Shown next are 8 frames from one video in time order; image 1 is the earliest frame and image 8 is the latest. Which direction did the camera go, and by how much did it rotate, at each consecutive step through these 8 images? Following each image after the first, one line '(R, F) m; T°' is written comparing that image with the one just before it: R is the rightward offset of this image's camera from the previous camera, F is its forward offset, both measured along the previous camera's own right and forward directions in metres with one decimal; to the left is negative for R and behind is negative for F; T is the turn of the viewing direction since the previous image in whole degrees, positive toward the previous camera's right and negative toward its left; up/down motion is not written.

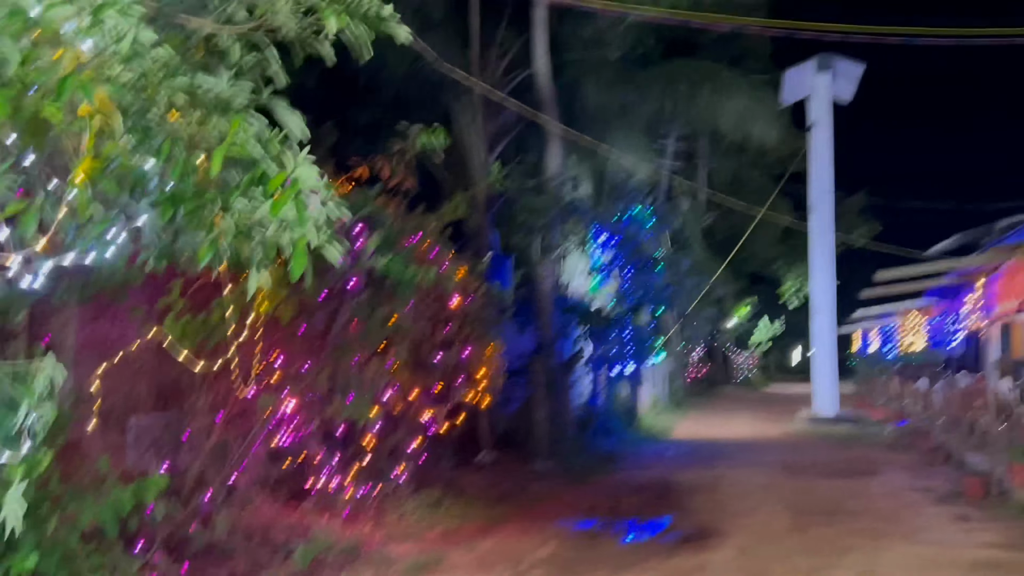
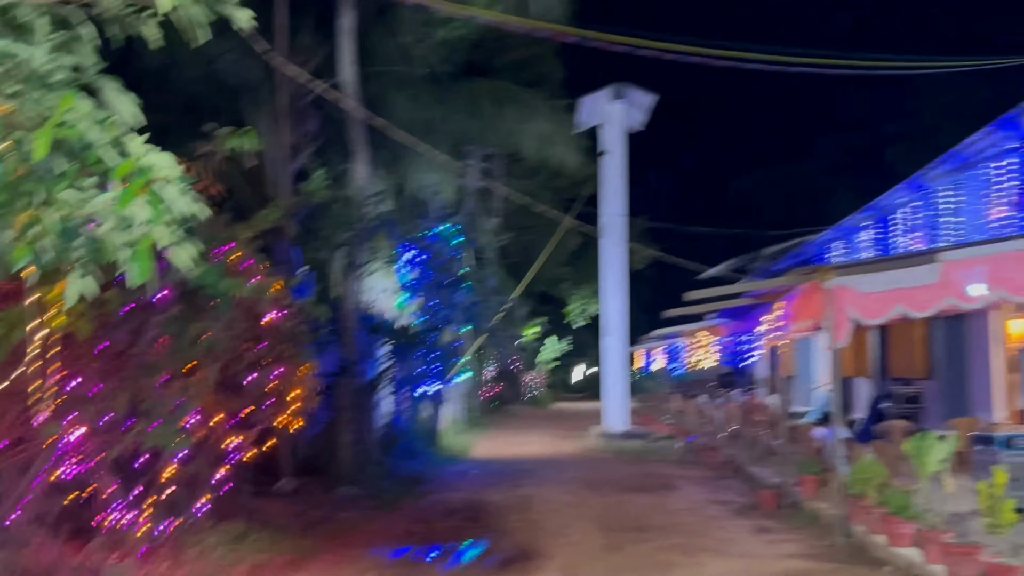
(-0.2, +0.3) m; +12°
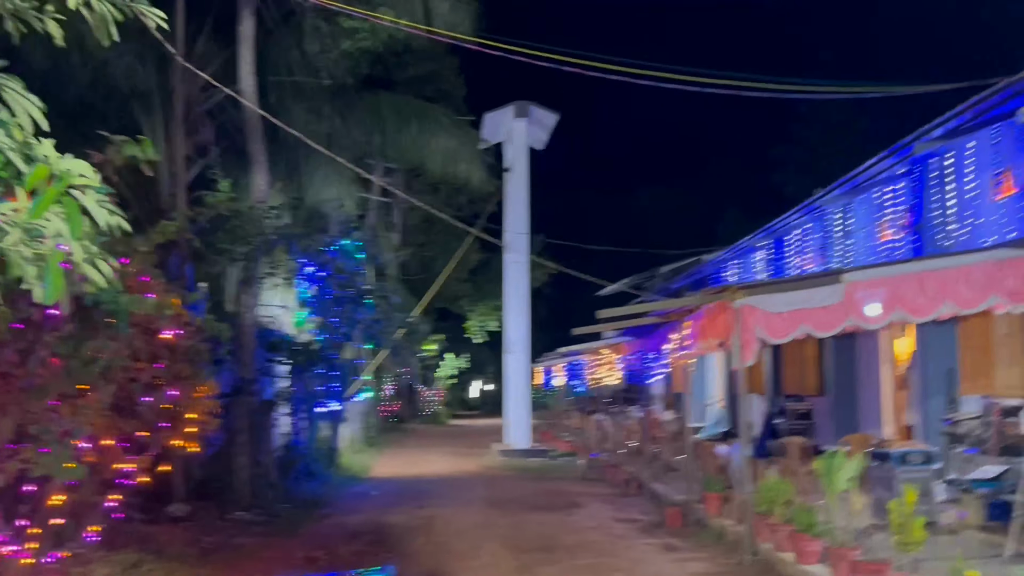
(-0.6, -0.2) m; -2°
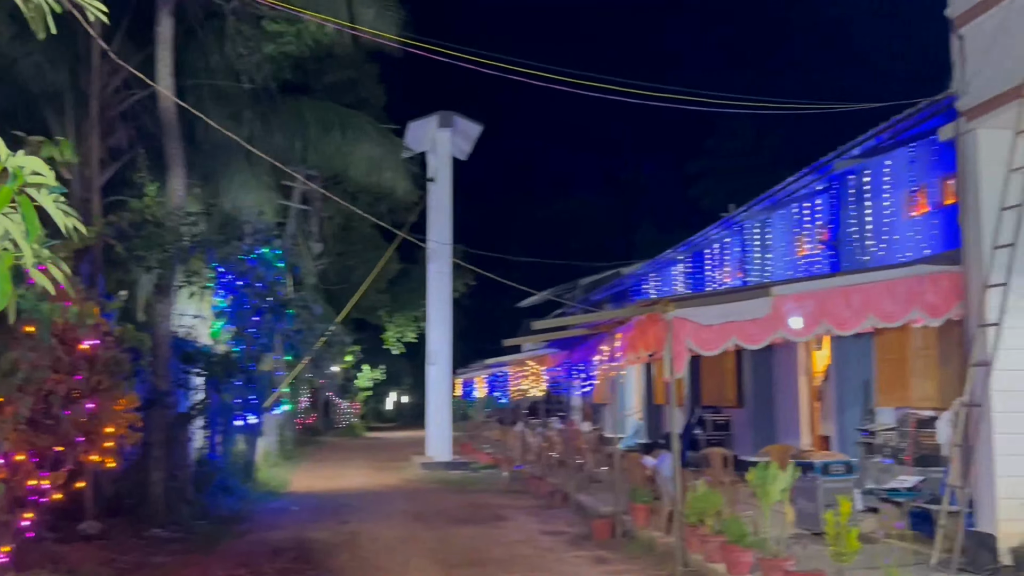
(-0.1, +0.1) m; +5°
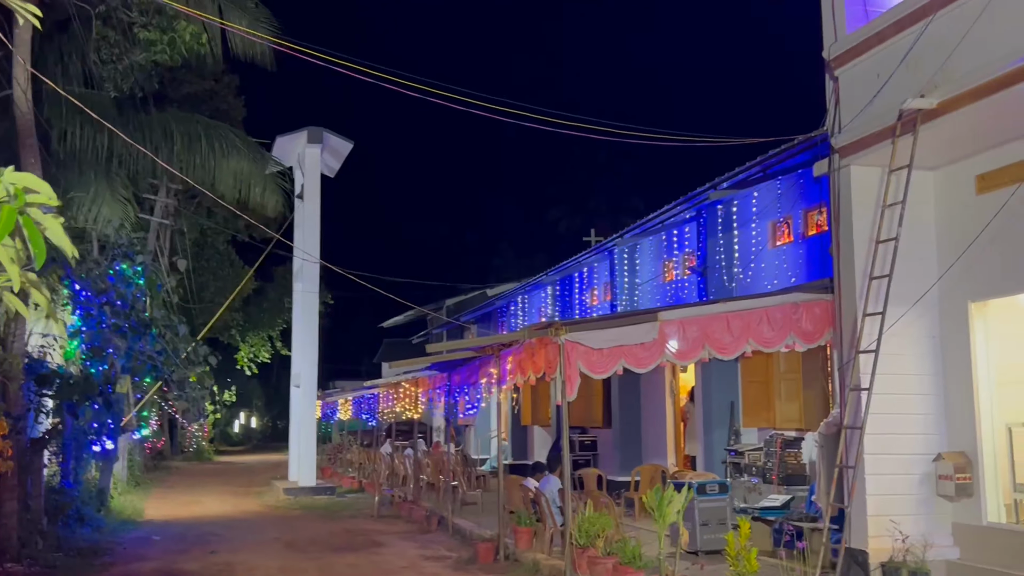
(-0.3, +0.1) m; +8°
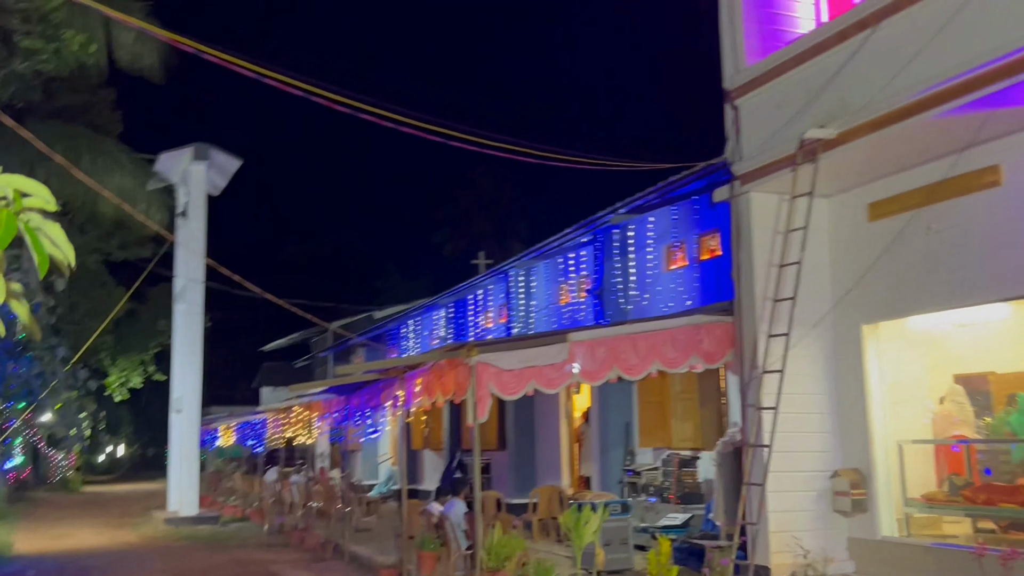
(-0.3, +0.1) m; +7°
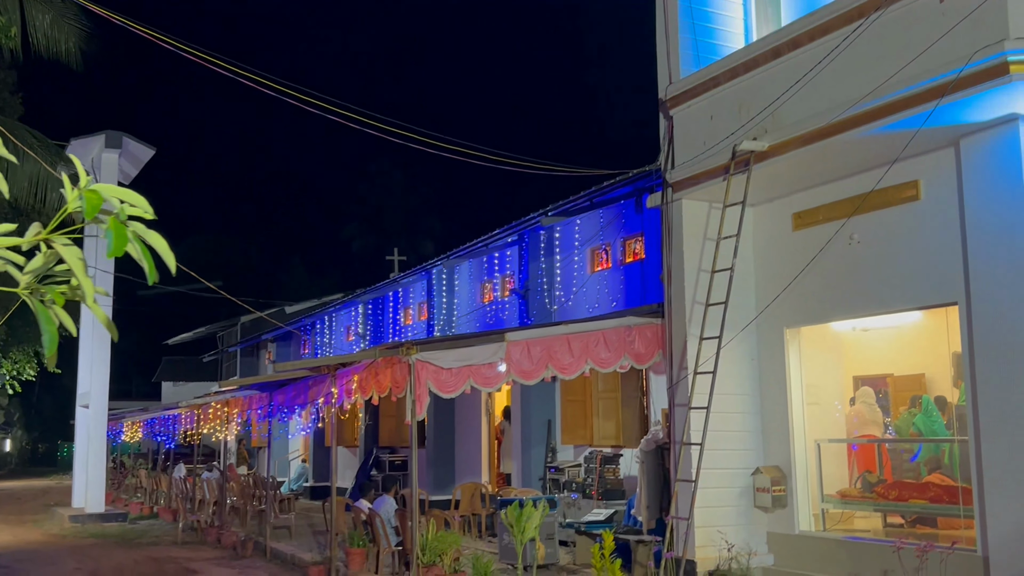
(-0.3, -0.1) m; +6°
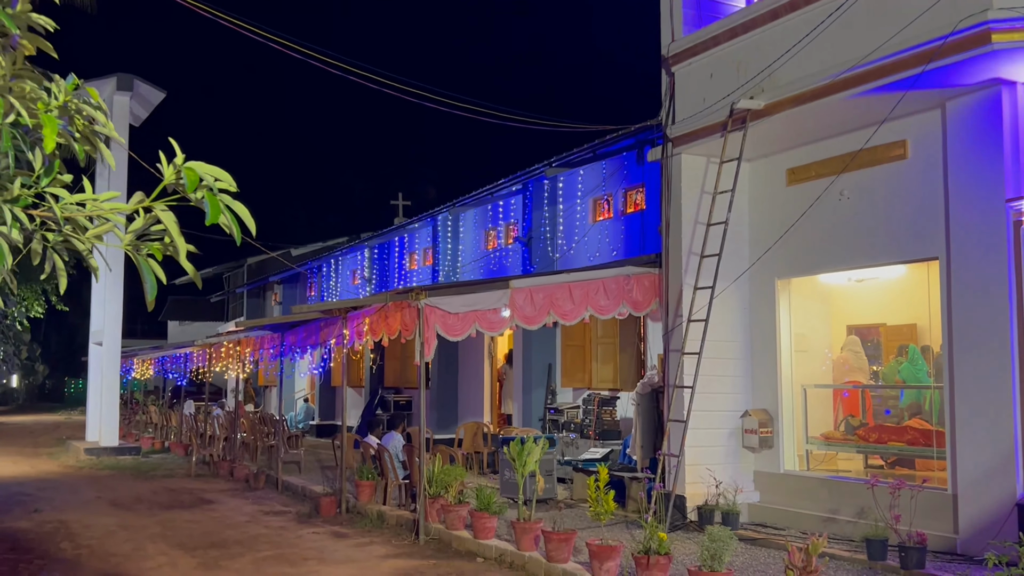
(0.0, -0.4) m; 0°
